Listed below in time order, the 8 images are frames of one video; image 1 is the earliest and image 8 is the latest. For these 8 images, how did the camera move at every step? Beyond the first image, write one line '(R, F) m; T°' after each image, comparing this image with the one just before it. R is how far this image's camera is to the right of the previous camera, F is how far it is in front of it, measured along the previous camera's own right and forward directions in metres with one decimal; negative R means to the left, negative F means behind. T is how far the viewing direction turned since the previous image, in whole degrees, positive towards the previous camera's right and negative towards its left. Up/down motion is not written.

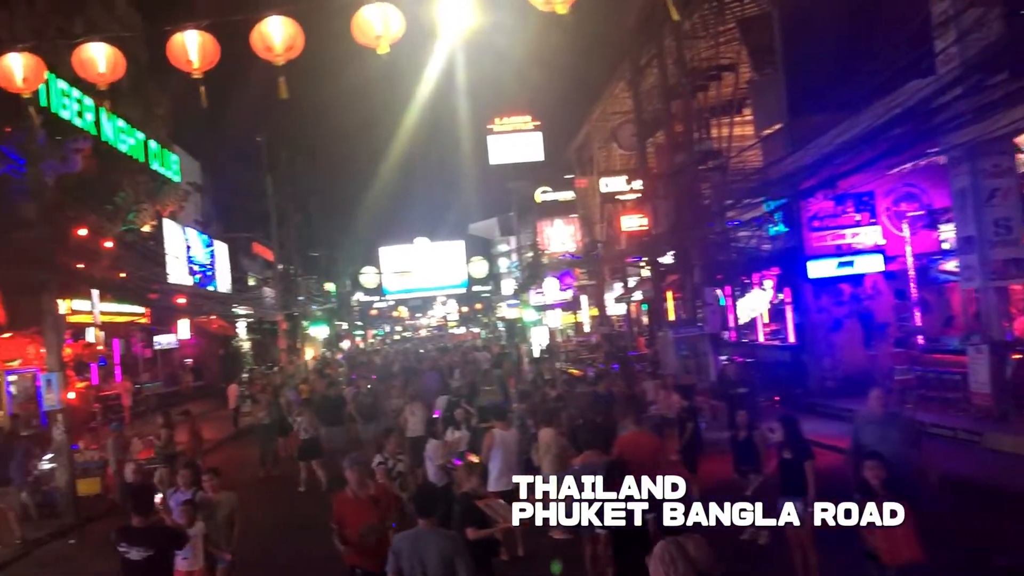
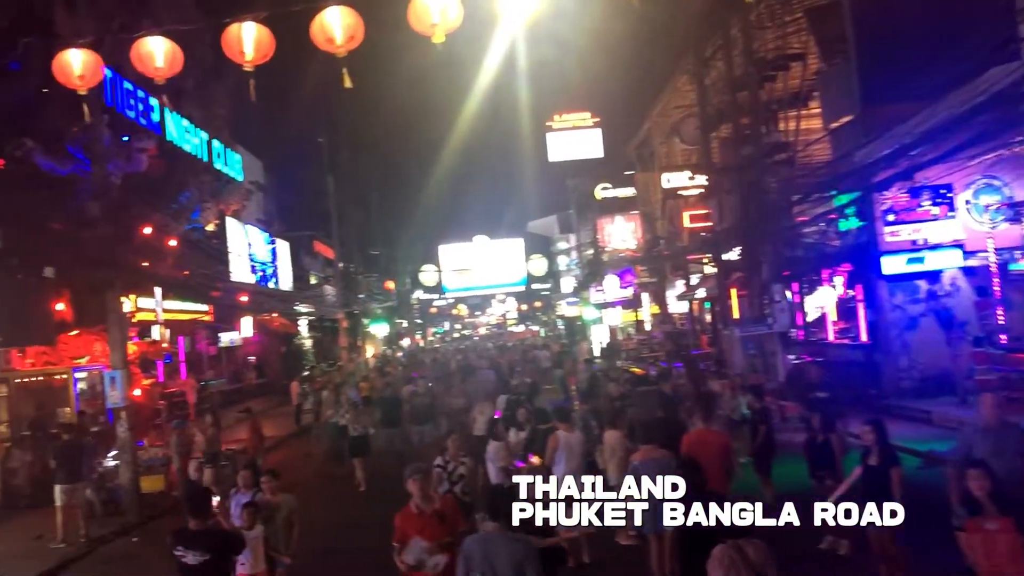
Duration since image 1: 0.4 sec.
(-0.1, +0.5) m; -4°
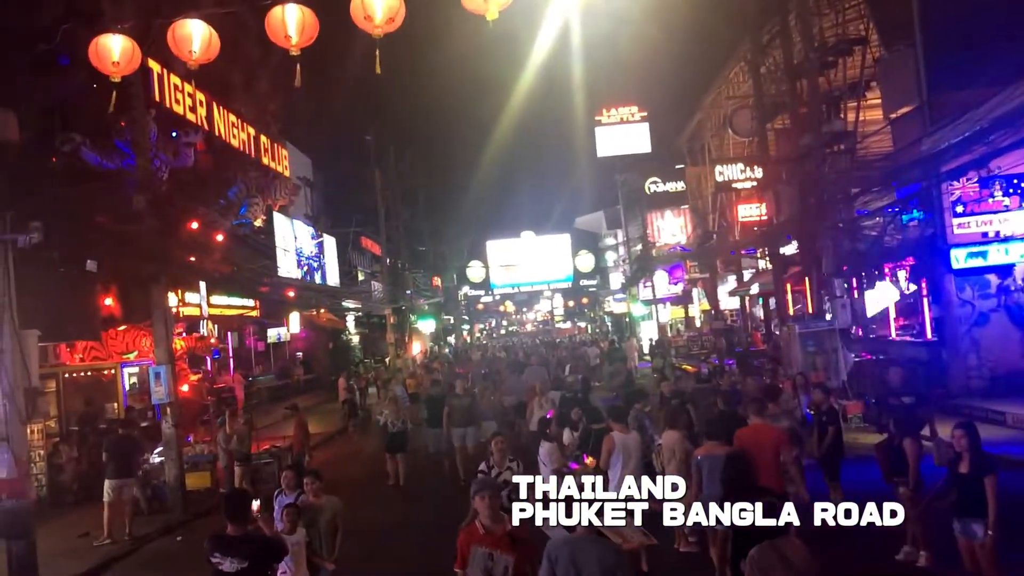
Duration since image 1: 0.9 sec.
(-0.1, +0.5) m; -3°
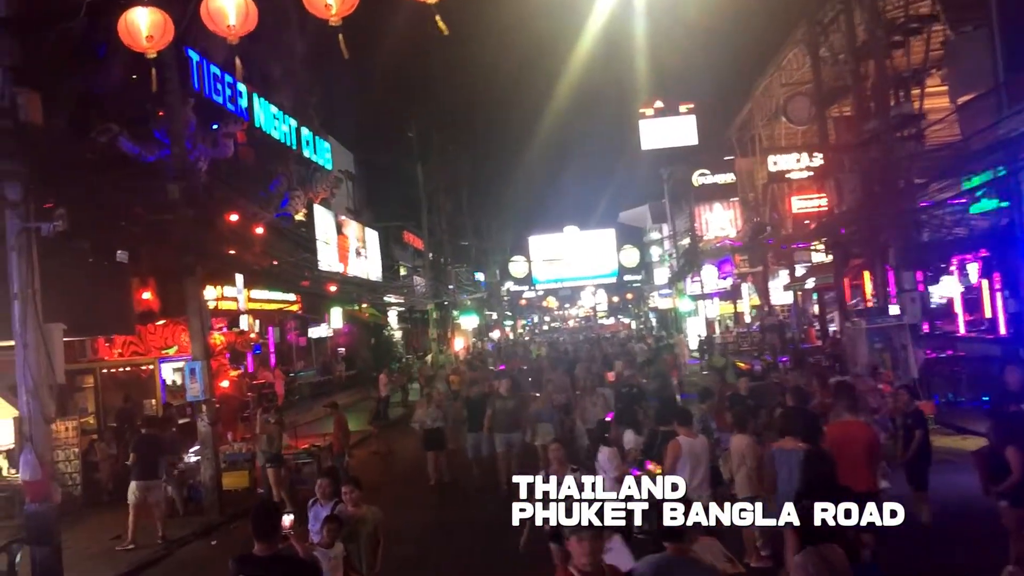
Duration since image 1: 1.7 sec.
(-0.1, +0.8) m; -3°
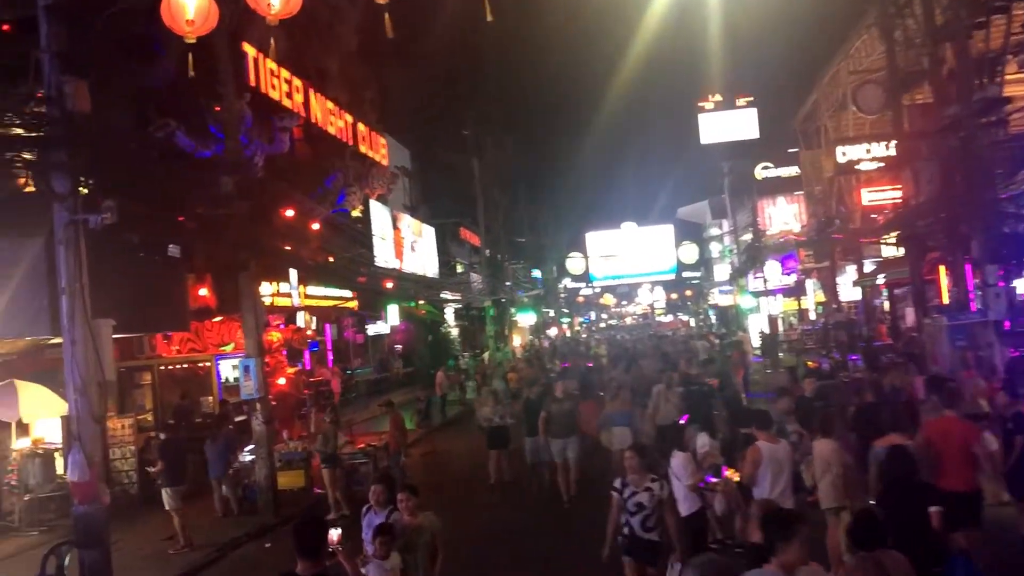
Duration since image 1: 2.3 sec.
(-0.1, +0.5) m; -4°
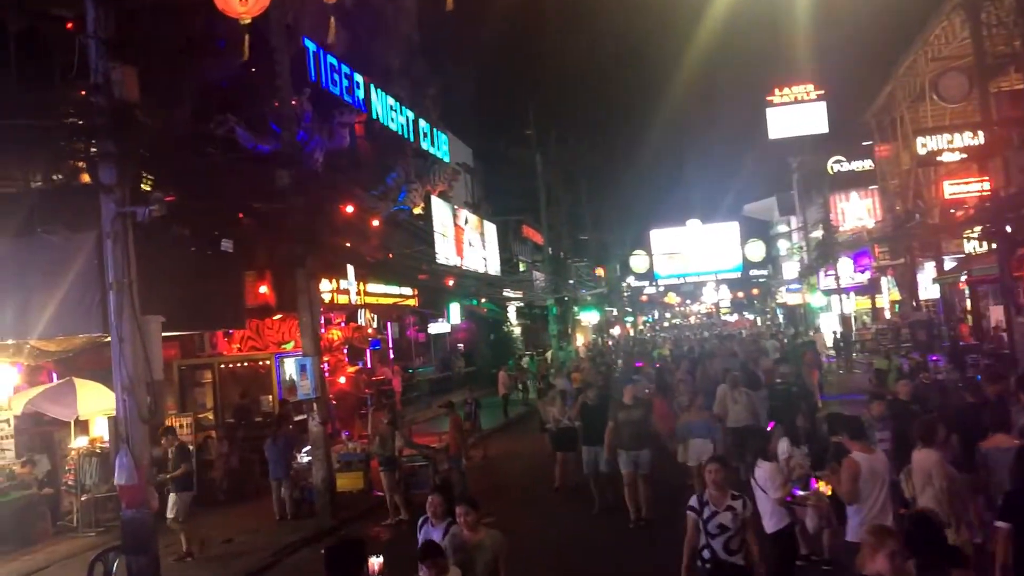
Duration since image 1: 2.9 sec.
(-0.1, +0.6) m; -4°
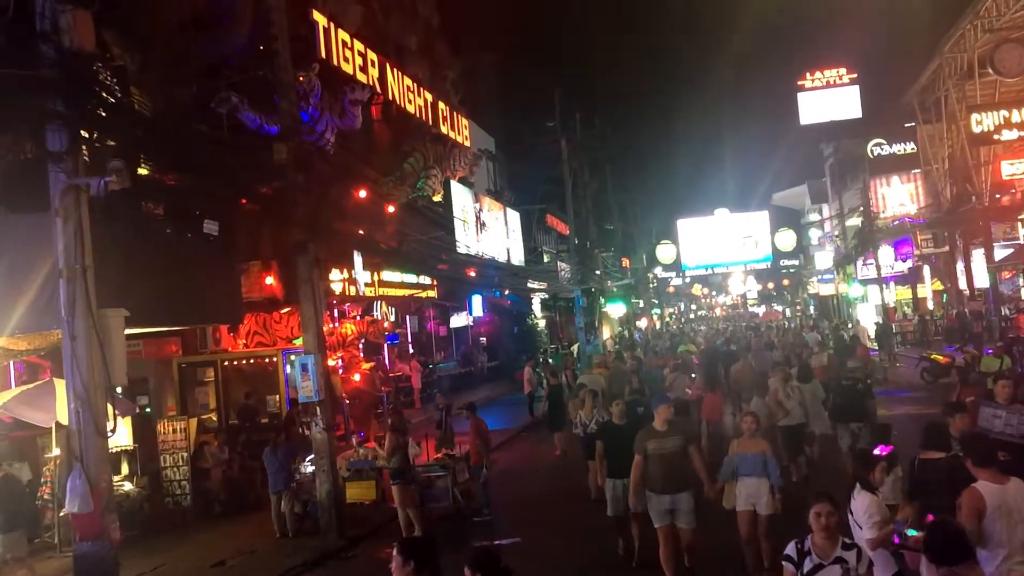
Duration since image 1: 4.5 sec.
(-0.1, +1.3) m; -2°
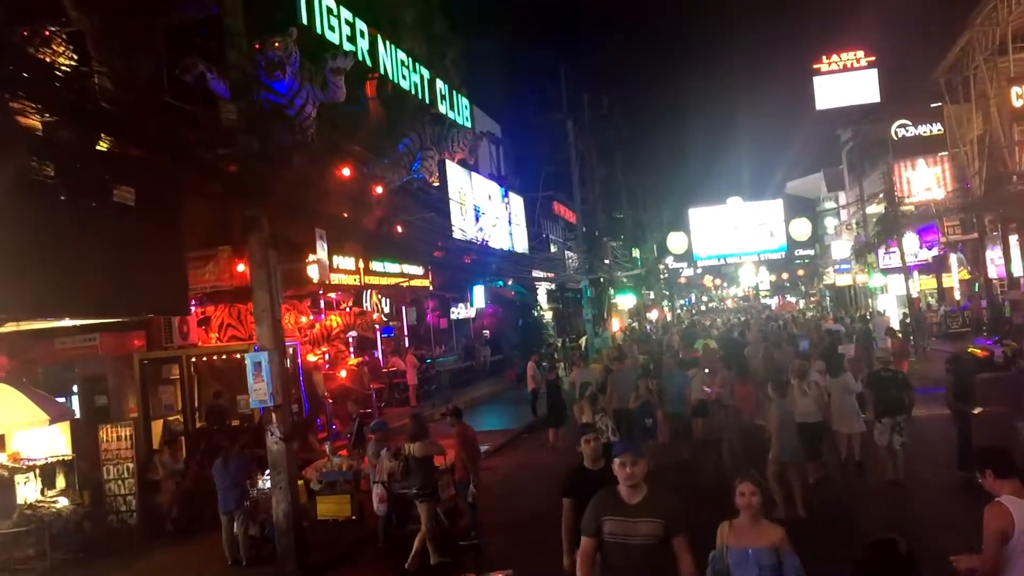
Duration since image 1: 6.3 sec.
(+0.2, +1.5) m; -1°
